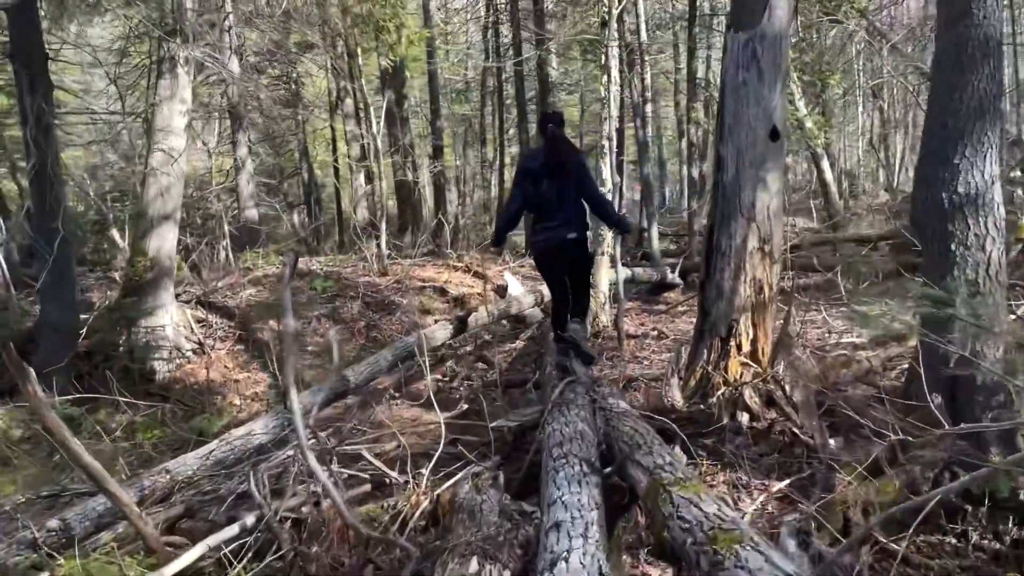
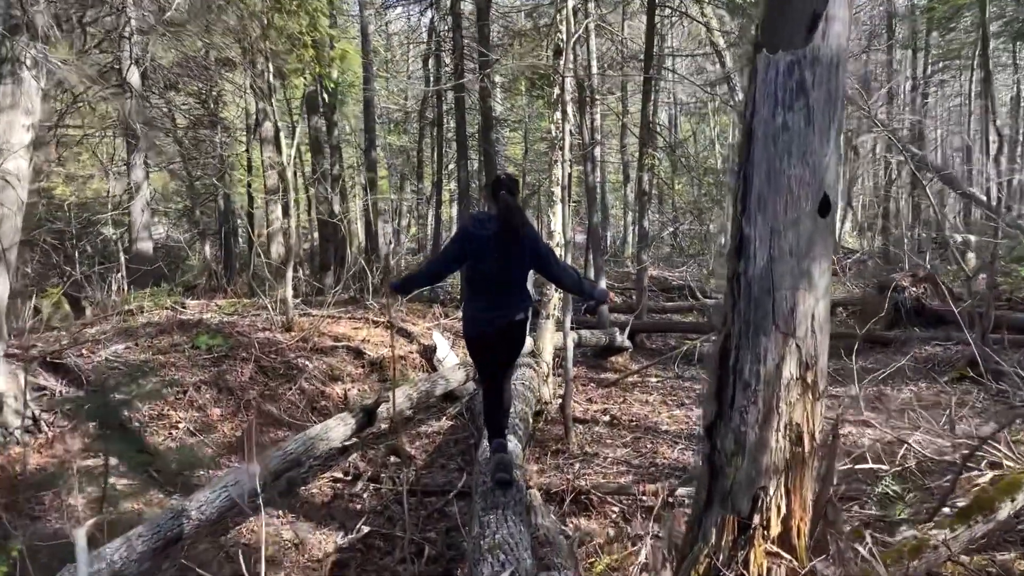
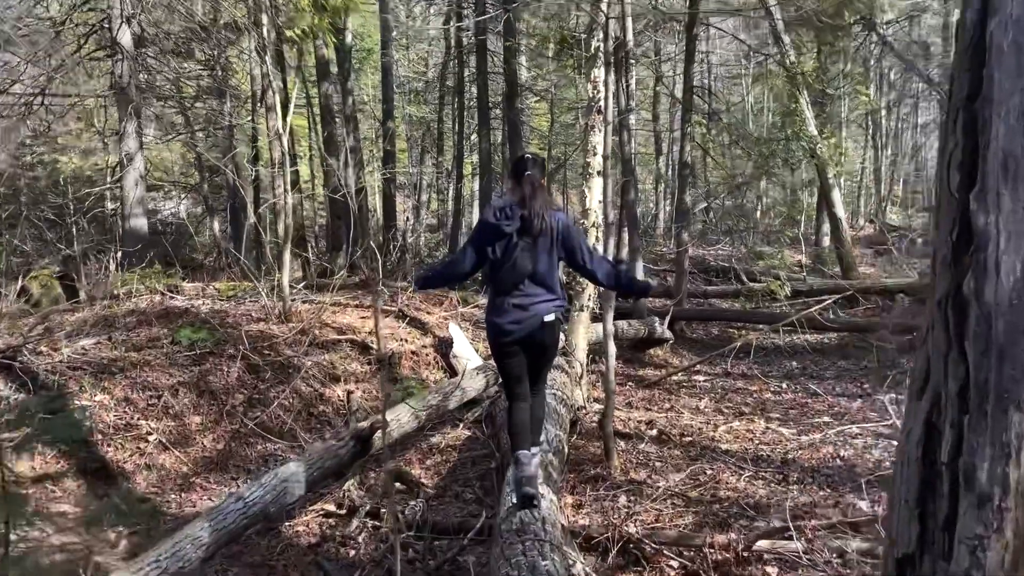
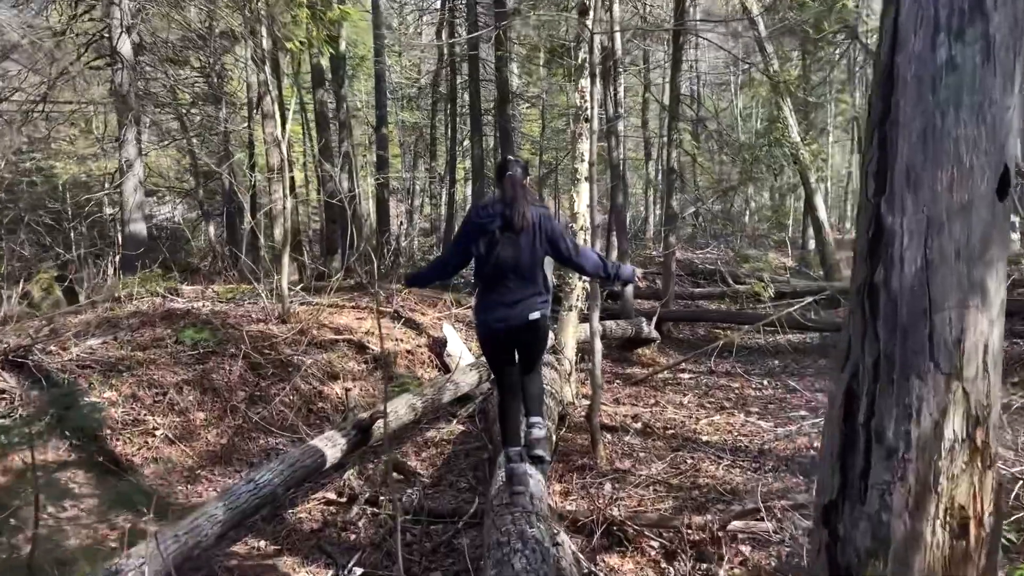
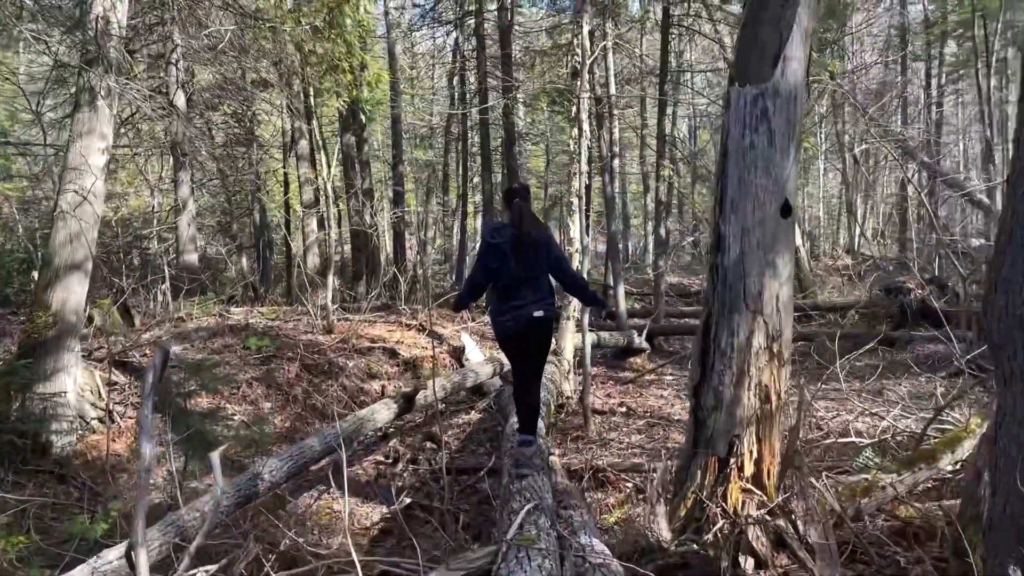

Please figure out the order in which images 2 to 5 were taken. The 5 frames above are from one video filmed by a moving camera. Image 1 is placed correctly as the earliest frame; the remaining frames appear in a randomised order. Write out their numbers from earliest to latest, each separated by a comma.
5, 2, 4, 3
